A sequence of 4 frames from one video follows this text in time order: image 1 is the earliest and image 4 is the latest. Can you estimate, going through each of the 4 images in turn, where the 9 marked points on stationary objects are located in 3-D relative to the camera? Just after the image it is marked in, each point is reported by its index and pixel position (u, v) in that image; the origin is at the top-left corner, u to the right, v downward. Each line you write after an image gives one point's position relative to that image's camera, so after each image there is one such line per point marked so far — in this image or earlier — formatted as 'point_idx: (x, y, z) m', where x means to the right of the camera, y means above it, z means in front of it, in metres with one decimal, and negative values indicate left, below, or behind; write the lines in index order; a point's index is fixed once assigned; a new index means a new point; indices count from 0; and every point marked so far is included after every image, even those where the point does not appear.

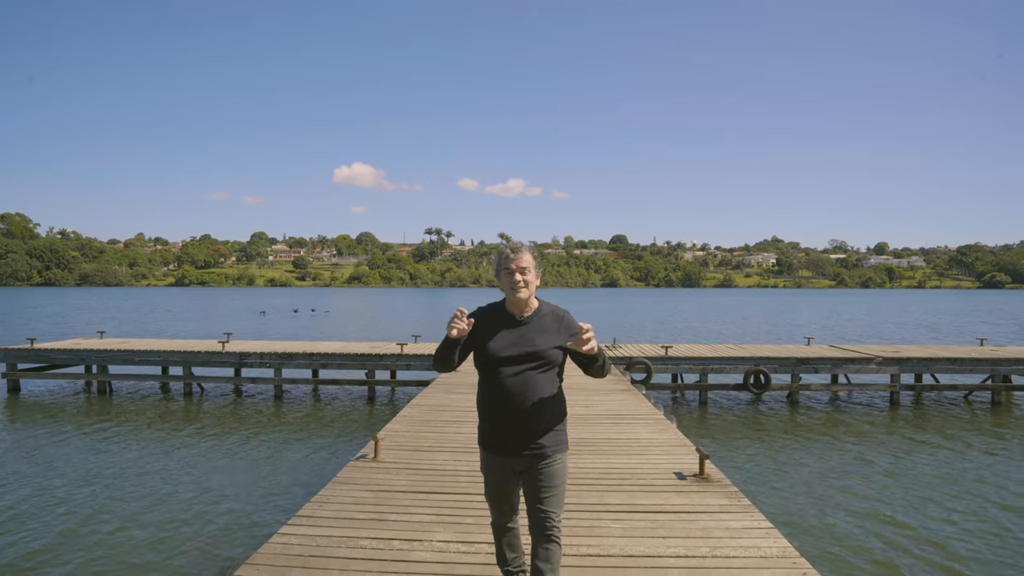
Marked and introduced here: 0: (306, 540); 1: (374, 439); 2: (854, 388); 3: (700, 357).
0: (-1.5, -1.8, +4.2) m
1: (-1.4, -1.6, +6.1) m
2: (+9.4, -2.7, +16.1) m
3: (+5.2, -1.9, +16.2) m
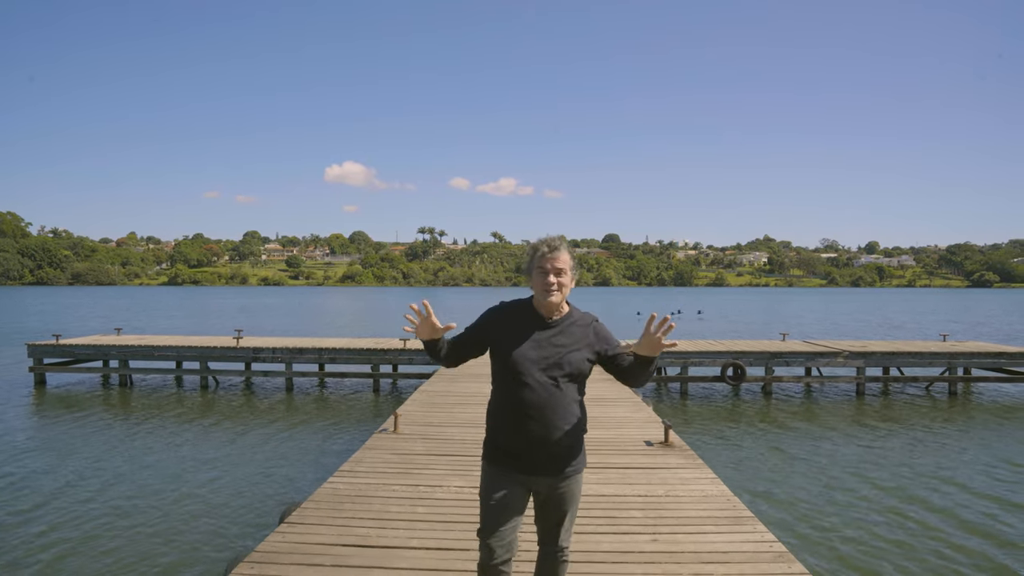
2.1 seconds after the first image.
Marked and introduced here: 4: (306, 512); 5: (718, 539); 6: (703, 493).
0: (-1.5, -1.8, +5.4) m
1: (-1.5, -1.6, +7.2) m
2: (+9.3, -2.7, +17.4) m
3: (+5.0, -1.9, +17.4) m
4: (-1.7, -1.8, +4.8) m
5: (+1.6, -1.9, +4.4) m
6: (+1.7, -1.9, +5.3) m
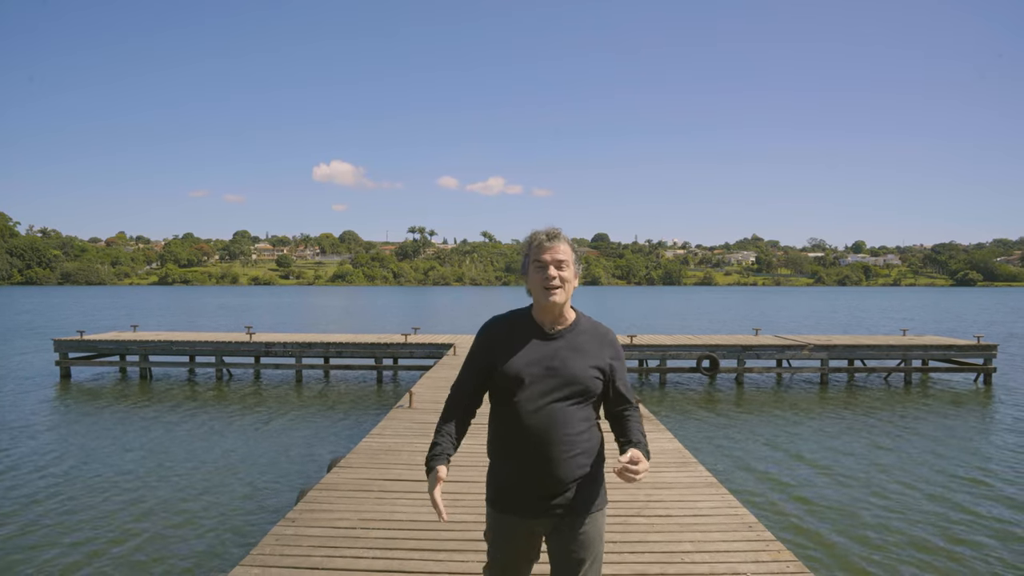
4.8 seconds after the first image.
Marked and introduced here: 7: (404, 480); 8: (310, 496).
0: (-1.5, -1.8, +6.7) m
1: (-1.5, -1.5, +8.6) m
2: (+9.0, -2.7, +18.9) m
3: (+4.8, -1.8, +18.9) m
4: (-1.7, -1.8, +6.2) m
5: (+1.5, -1.9, +5.8) m
6: (+1.7, -1.8, +6.7) m
7: (-1.1, -1.8, +5.6) m
8: (-1.8, -1.8, +5.2) m
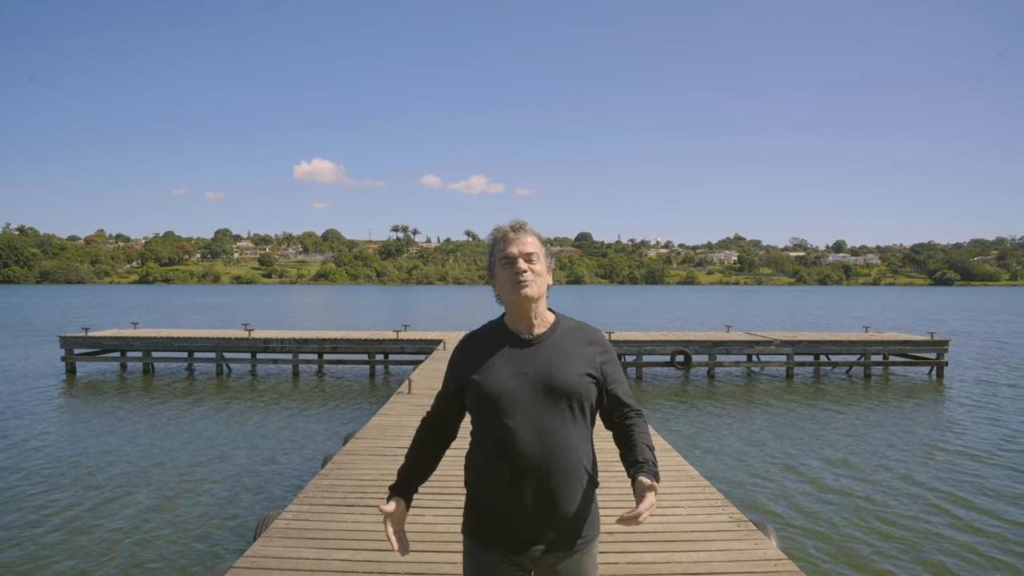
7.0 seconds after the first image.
0: (-1.6, -1.8, +7.8) m
1: (-1.7, -1.5, +9.6) m
2: (+8.6, -2.6, +20.3) m
3: (+4.3, -1.8, +20.1) m
4: (-1.8, -1.8, +7.2) m
5: (+1.4, -1.8, +7.0) m
6: (+1.6, -1.8, +7.9) m
7: (-1.2, -1.8, +6.7) m
8: (-1.9, -1.8, +6.2) m
